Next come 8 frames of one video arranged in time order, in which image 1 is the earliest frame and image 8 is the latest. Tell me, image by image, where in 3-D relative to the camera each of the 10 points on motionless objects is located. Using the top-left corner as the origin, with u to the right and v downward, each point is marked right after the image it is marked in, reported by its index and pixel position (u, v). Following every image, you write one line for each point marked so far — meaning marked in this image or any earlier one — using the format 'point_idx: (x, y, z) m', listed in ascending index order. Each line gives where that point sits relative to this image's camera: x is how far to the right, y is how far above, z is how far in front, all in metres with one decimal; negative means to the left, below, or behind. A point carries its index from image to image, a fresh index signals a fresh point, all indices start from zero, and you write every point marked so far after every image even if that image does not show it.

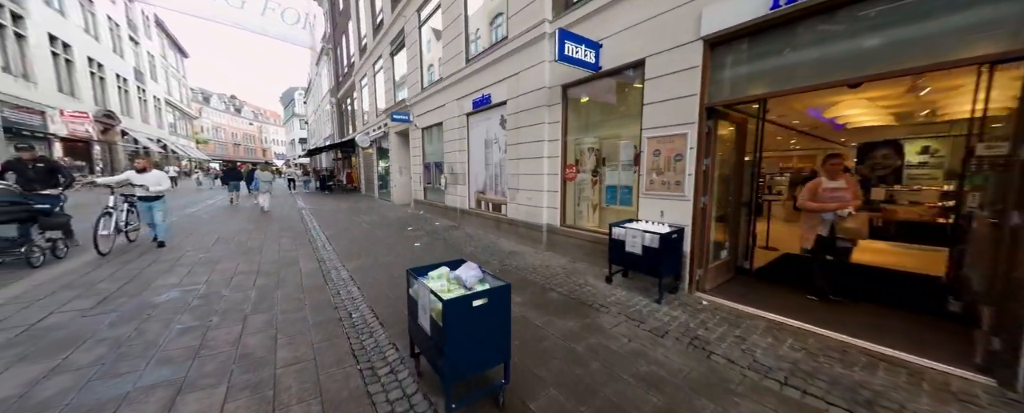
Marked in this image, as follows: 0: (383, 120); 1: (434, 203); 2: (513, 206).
0: (-6.1, +4.1, +14.2) m
1: (-2.6, +0.1, +9.9) m
2: (0.0, 0.0, +6.1) m
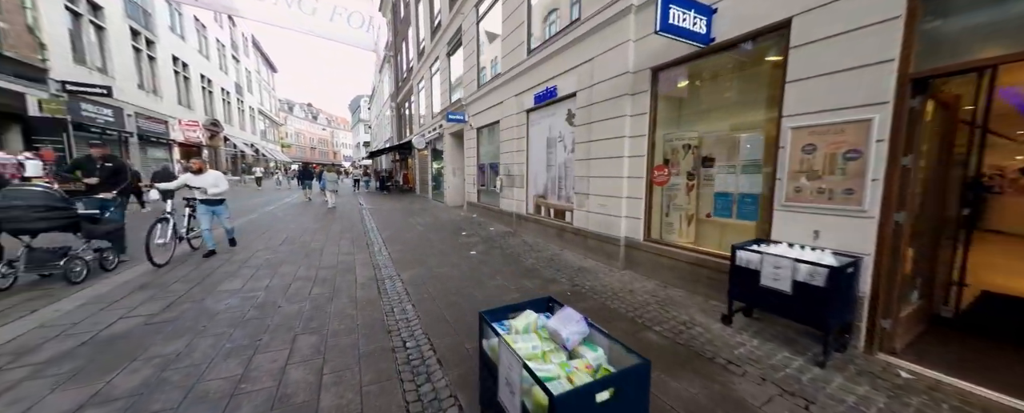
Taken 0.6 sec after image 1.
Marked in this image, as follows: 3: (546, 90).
0: (-3.5, +4.0, +14.2) m
1: (-0.8, 0.0, +9.4) m
2: (+1.2, -0.1, +5.3) m
3: (+0.7, +2.4, +6.1) m
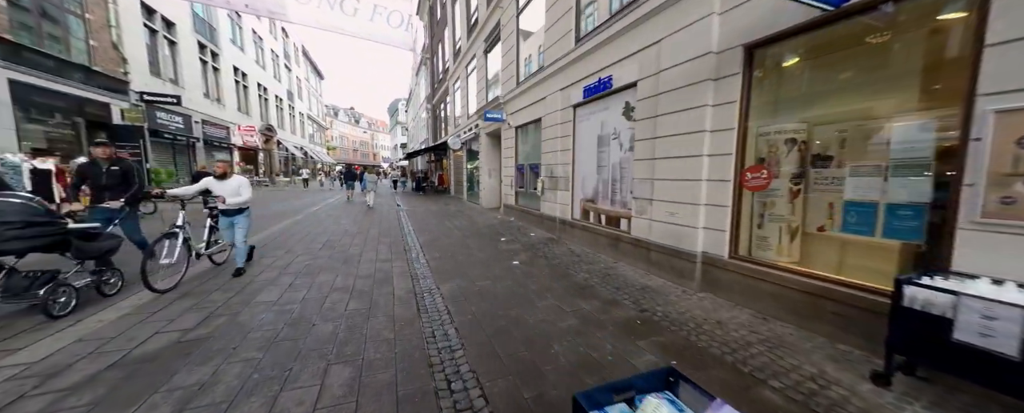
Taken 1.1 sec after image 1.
0: (-1.8, +4.0, +13.9) m
1: (+0.4, -0.1, +8.9) m
2: (+2.0, -0.2, +4.6) m
3: (+1.5, +2.3, +5.5) m
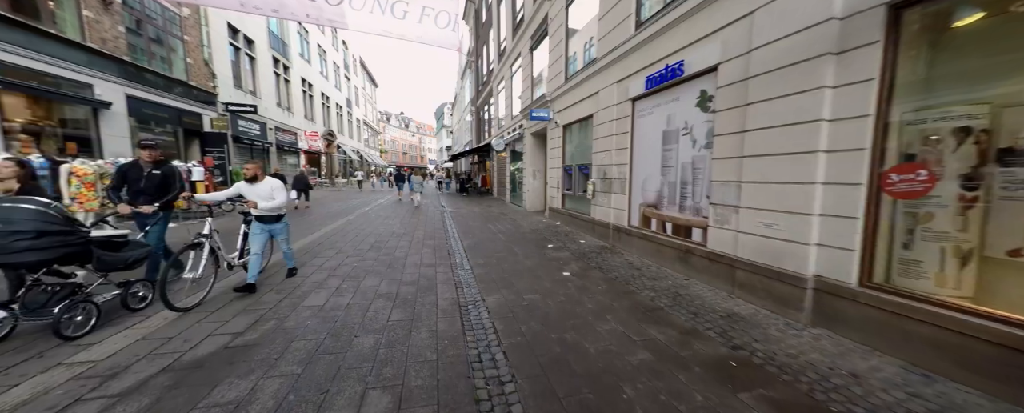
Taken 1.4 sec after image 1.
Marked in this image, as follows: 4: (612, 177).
0: (+0.3, +3.8, +13.6) m
1: (+1.7, -0.2, +8.3) m
2: (+2.7, -0.3, +3.9) m
3: (+2.4, +2.2, +4.8) m
4: (+2.1, +0.6, +6.4) m
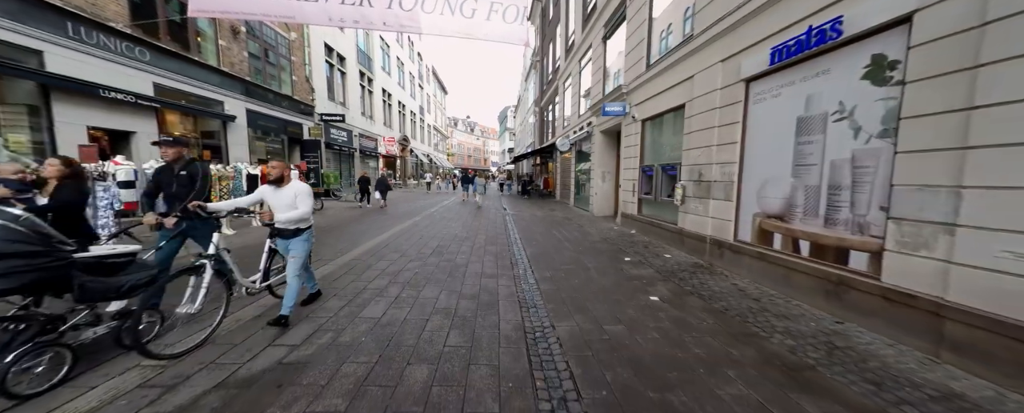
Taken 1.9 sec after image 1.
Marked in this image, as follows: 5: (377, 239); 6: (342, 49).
0: (+3.1, +3.7, +12.7) m
1: (+3.4, -0.4, +7.1) m
2: (+3.5, -0.5, +2.6) m
3: (+3.4, +2.0, +3.6) m
4: (+3.4, +0.5, +5.2) m
5: (-3.1, -0.7, +7.0) m
6: (-10.5, +9.7, +18.7) m
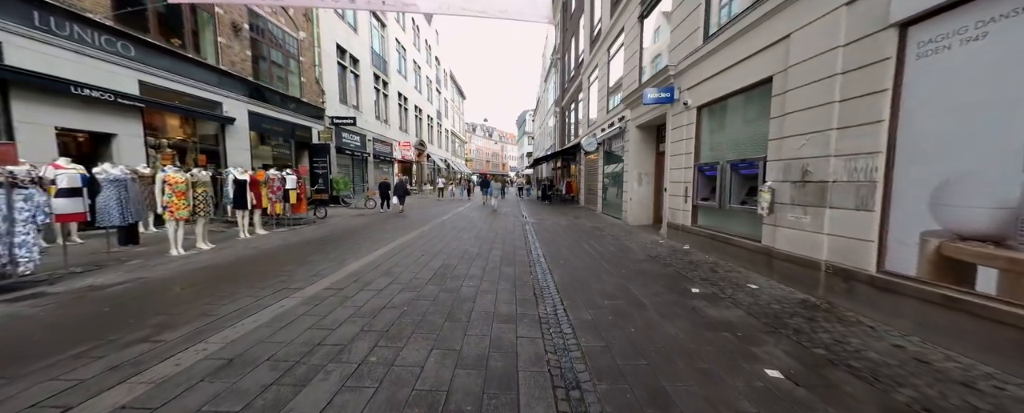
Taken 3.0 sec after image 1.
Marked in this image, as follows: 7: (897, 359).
0: (+3.9, +3.4, +11.1) m
1: (+3.8, -0.5, +5.5) m
2: (+3.6, -0.6, +0.9) m
3: (+3.6, +1.9, +2.0) m
4: (+3.7, +0.3, +3.5) m
5: (-2.7, -0.9, +5.8) m
6: (-9.4, +9.3, +18.1) m
7: (+3.2, -1.2, +2.5) m
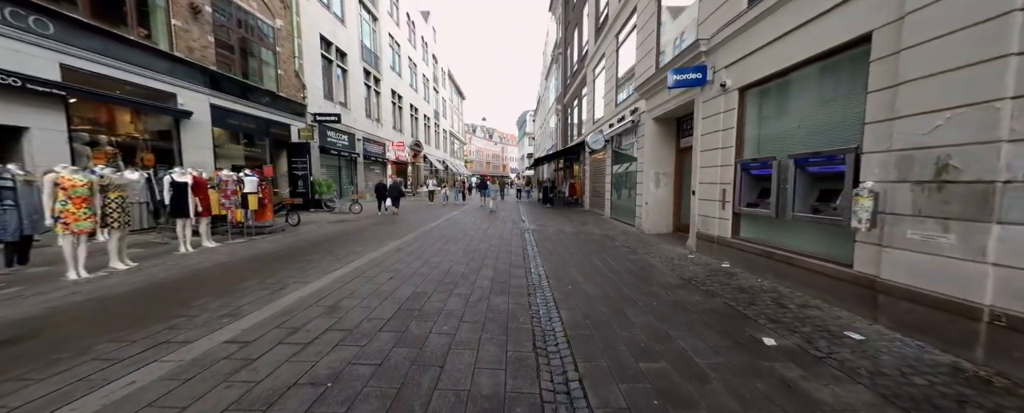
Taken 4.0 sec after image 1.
0: (+3.8, +3.3, +9.8) m
1: (+3.7, -0.6, +4.2) m
2: (+3.5, -0.7, -0.4) m
3: (+3.5, +1.8, +0.7) m
4: (+3.6, +0.2, +2.2) m
5: (-2.8, -1.1, +4.5) m
6: (-9.4, +9.0, +16.8) m
7: (+3.1, -1.3, +1.2) m
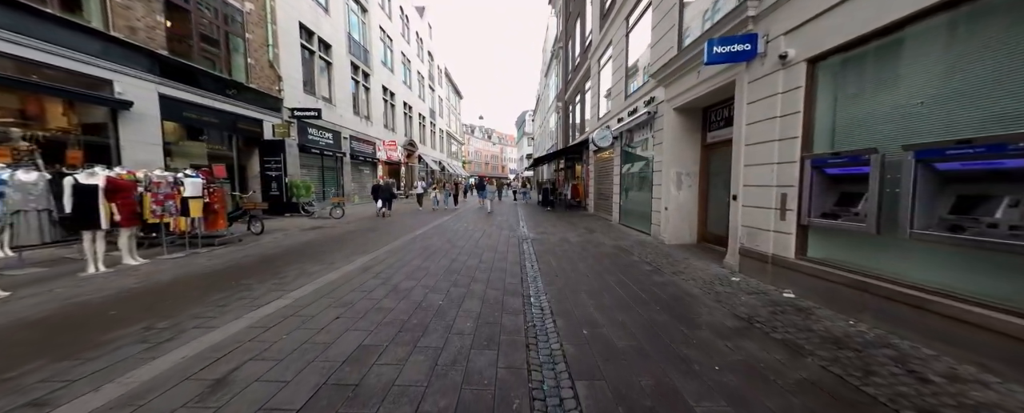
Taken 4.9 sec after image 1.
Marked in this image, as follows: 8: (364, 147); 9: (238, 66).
0: (+3.7, +3.1, +8.6) m
1: (+3.6, -0.8, +2.9) m
2: (+3.4, -0.8, -1.6) m
3: (+3.4, +1.7, -0.6) m
4: (+3.5, +0.1, +1.0) m
5: (-2.9, -1.2, +3.2) m
6: (-9.6, +8.9, +15.6) m
7: (+3.0, -1.5, -0.1) m
8: (-9.5, +3.8, +19.2) m
9: (-9.9, +5.1, +10.9) m
